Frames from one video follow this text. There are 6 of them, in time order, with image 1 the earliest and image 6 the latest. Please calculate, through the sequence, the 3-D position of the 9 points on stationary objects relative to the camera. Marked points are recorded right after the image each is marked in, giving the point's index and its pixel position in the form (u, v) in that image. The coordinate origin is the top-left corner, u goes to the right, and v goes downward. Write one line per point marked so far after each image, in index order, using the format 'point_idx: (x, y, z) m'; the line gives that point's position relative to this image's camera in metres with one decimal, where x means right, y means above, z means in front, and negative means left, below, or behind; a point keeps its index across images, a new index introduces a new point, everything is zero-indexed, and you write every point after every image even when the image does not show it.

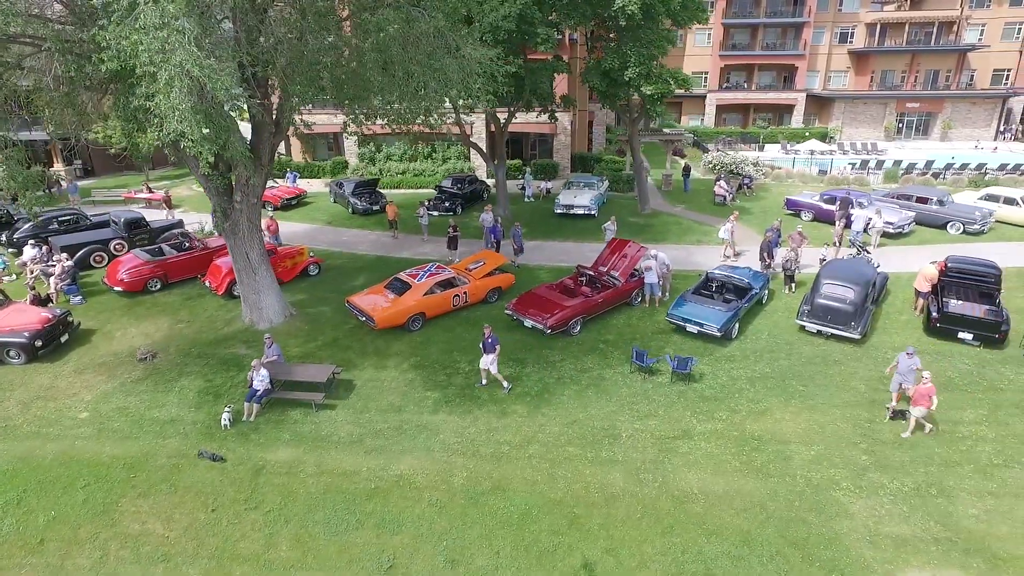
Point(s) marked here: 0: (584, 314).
0: (+1.8, -0.6, +16.0) m
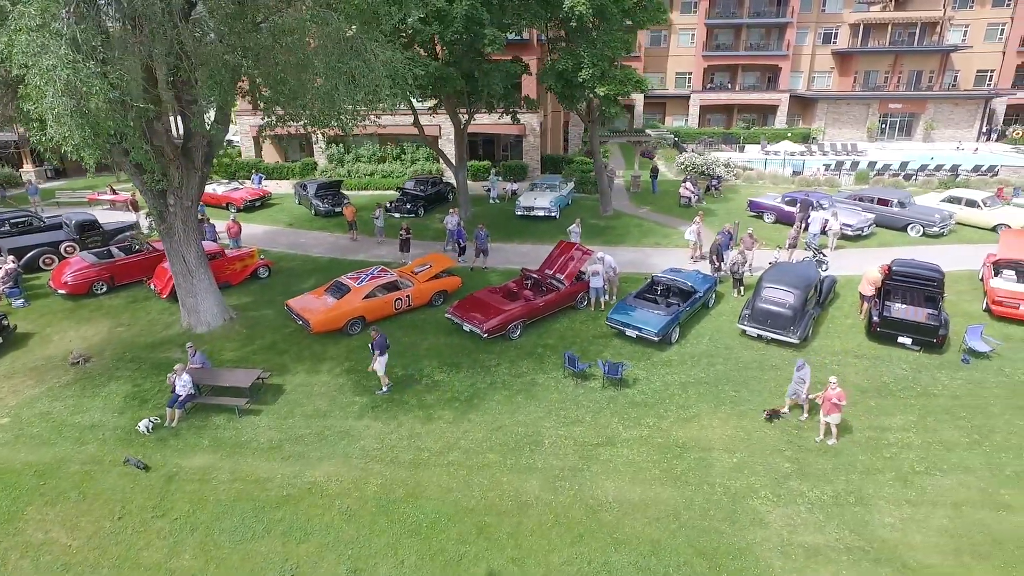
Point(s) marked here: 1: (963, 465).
0: (+0.3, -0.7, +15.8) m
1: (+8.1, -3.2, +11.6) m
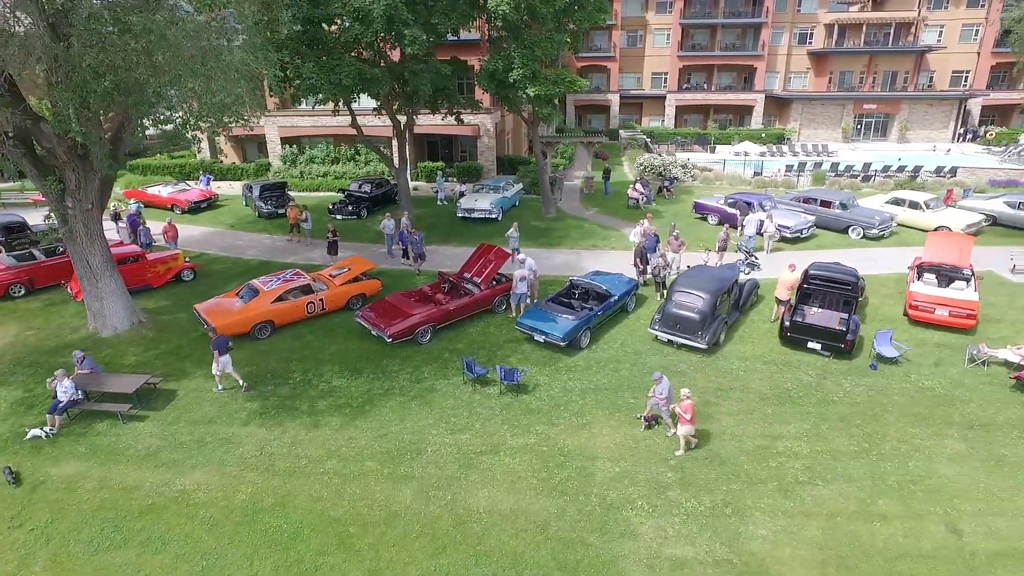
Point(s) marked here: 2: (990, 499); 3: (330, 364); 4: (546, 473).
0: (-1.9, -0.8, +15.6) m
1: (+5.9, -3.3, +11.4) m
2: (+7.9, -3.5, +10.7) m
3: (-4.2, -1.7, +14.7) m
4: (+0.6, -3.3, +11.5) m
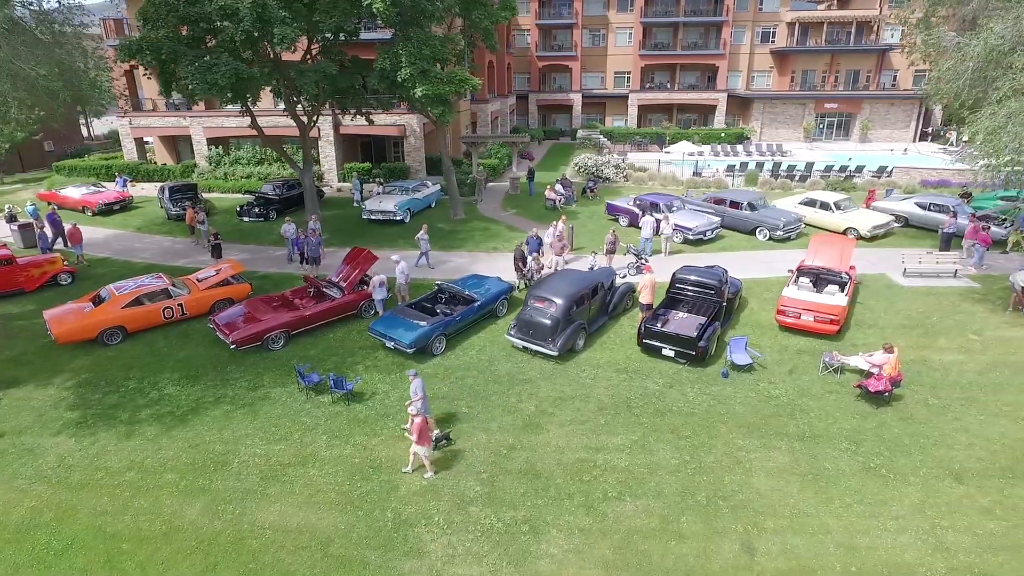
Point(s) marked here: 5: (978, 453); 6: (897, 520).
0: (-5.3, -0.9, +15.2) m
1: (+2.5, -3.4, +10.9) m
2: (+4.5, -3.6, +10.3) m
3: (-7.6, -1.9, +14.3) m
4: (-2.8, -3.4, +11.1) m
5: (+8.2, -2.9, +11.4) m
6: (+6.0, -3.6, +10.1) m
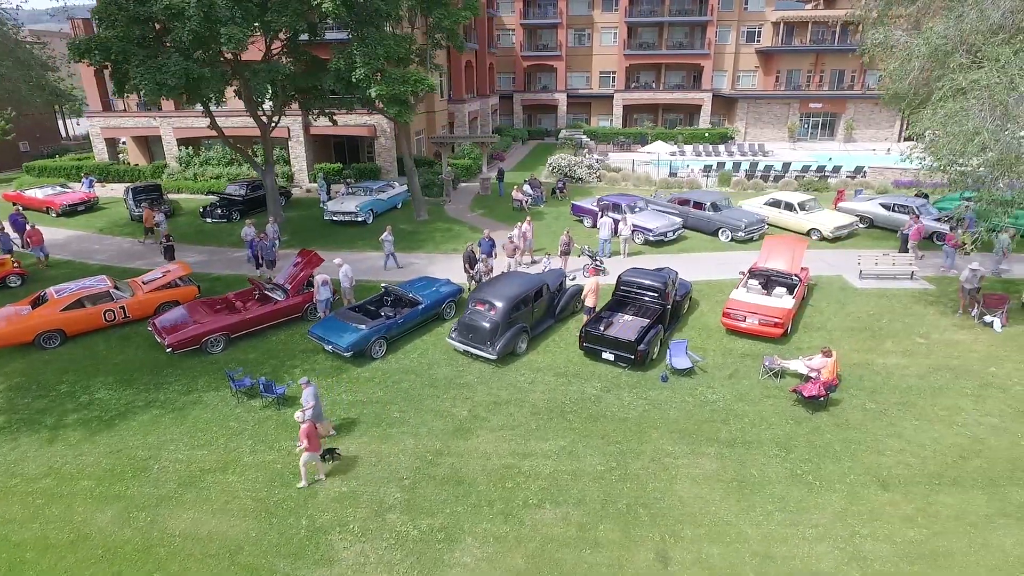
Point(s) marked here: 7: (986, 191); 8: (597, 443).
0: (-6.6, -1.0, +15.0) m
1: (+1.1, -3.5, +10.7) m
2: (+3.1, -3.7, +10.1) m
3: (-8.9, -1.9, +14.2) m
4: (-4.2, -3.5, +10.9) m
5: (+6.9, -3.0, +11.2) m
6: (+4.7, -3.7, +9.9) m
7: (+9.7, +2.0, +13.2) m
8: (+1.6, -2.8, +11.9) m
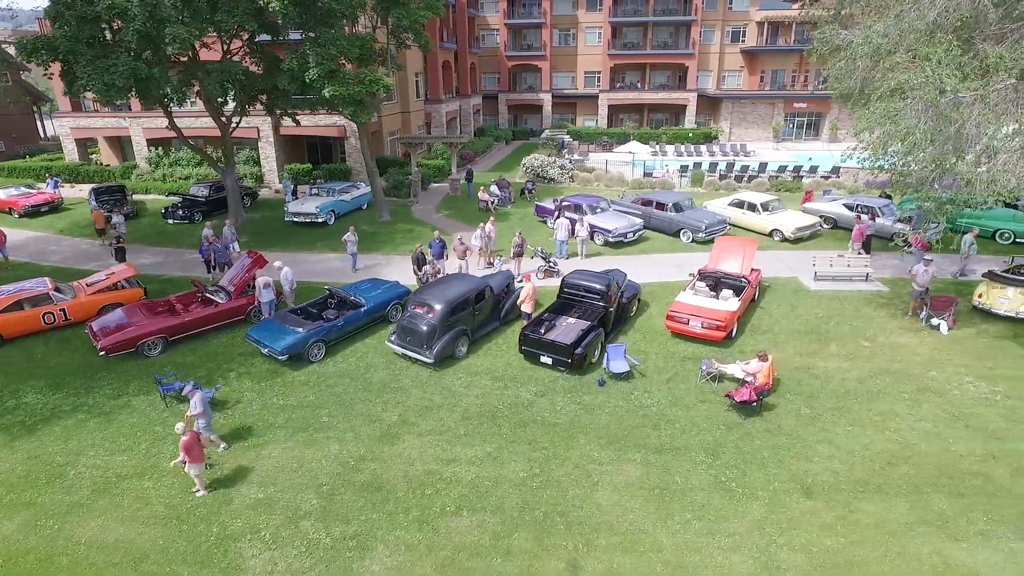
0: (-8.0, -1.1, +14.8) m
1: (-0.2, -3.5, +10.5) m
2: (+1.8, -3.8, +9.9) m
3: (-10.3, -2.0, +14.0) m
4: (-5.5, -3.5, +10.7) m
5: (+5.5, -3.0, +11.0) m
6: (+3.3, -3.8, +9.7) m
7: (+8.3, +1.9, +13.0) m
8: (+0.2, -2.9, +11.7) m
